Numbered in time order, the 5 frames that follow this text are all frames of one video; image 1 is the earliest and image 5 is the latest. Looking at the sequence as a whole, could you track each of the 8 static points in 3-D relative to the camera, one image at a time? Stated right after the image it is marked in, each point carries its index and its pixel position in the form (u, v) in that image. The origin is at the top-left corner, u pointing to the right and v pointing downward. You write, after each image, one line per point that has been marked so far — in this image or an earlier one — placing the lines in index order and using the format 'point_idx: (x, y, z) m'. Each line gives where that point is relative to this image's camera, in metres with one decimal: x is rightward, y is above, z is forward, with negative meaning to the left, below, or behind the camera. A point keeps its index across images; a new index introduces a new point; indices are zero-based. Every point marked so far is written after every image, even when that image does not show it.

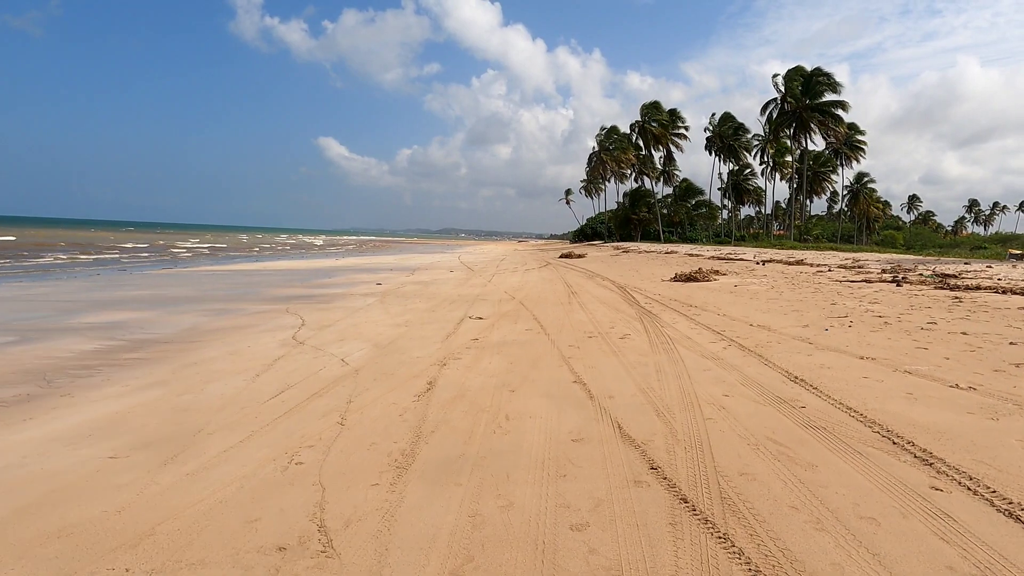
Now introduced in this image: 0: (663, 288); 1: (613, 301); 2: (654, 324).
0: (+2.8, 0.0, +12.6) m
1: (+1.7, -0.2, +11.0) m
2: (+1.7, -0.4, +8.0) m
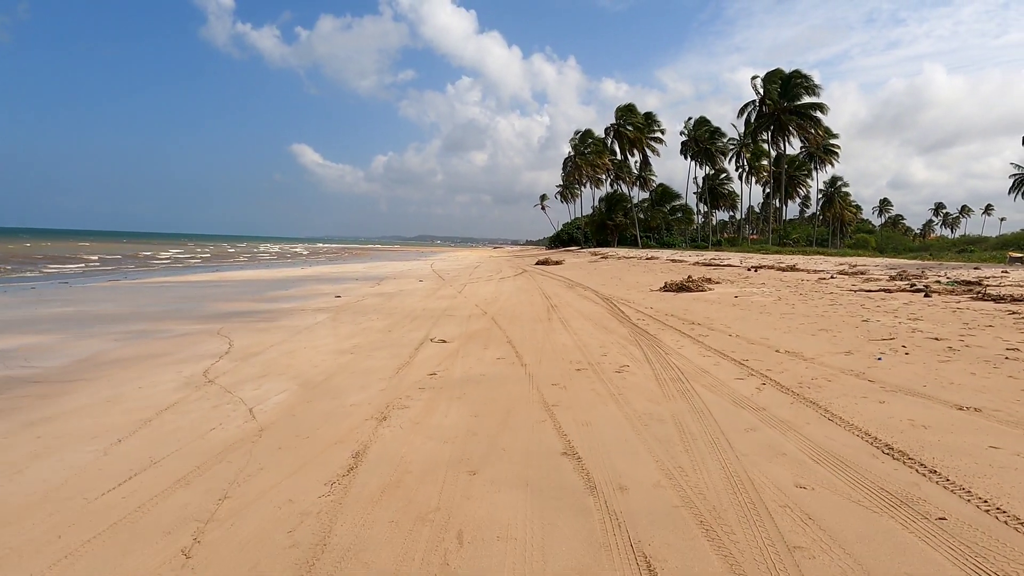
0: (+2.4, -0.2, +11.1) m
1: (+1.2, -0.4, +9.5) m
2: (+1.4, -0.6, +6.5) m
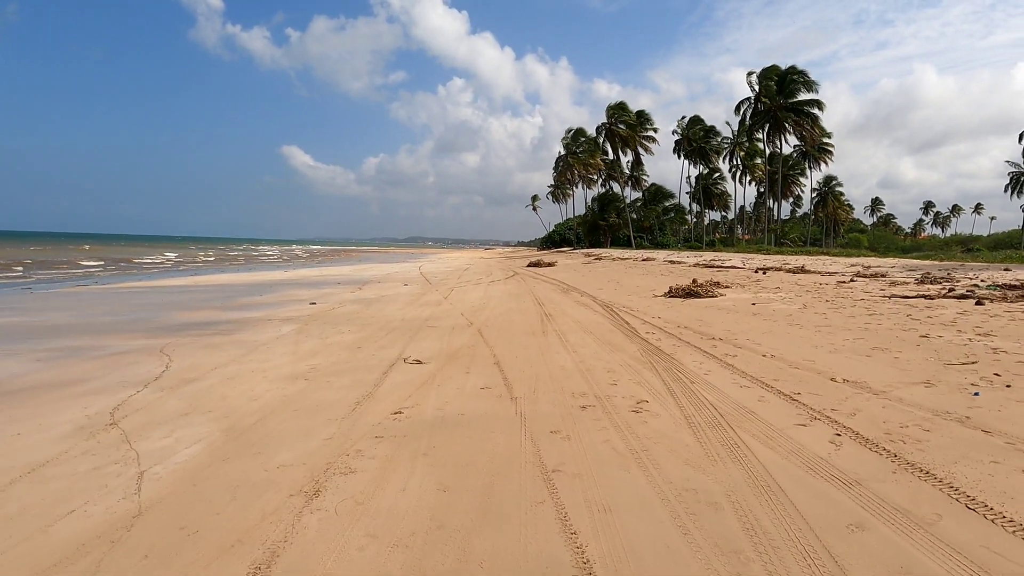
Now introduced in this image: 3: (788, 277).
0: (+2.2, -0.3, +9.9) m
1: (+1.1, -0.5, +8.3) m
2: (+1.3, -0.7, +5.3) m
3: (+5.9, +0.2, +14.2) m
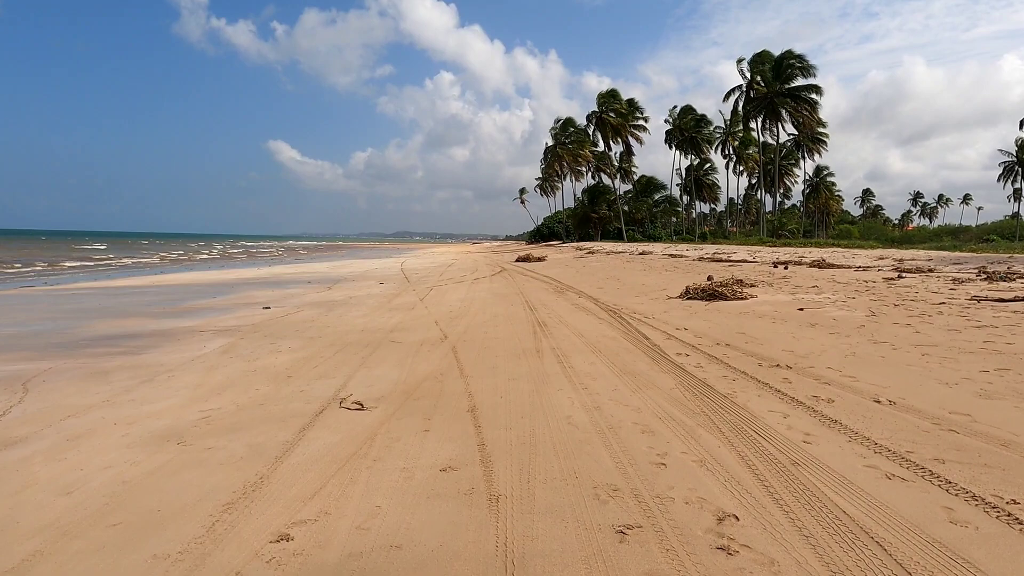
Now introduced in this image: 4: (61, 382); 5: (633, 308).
0: (+2.0, -0.3, +7.9) m
1: (+1.0, -0.6, +6.3) m
2: (+1.2, -0.8, +3.3) m
3: (+5.7, +0.3, +12.2) m
4: (-4.2, -0.9, +6.2) m
5: (+1.7, -0.3, +9.3) m
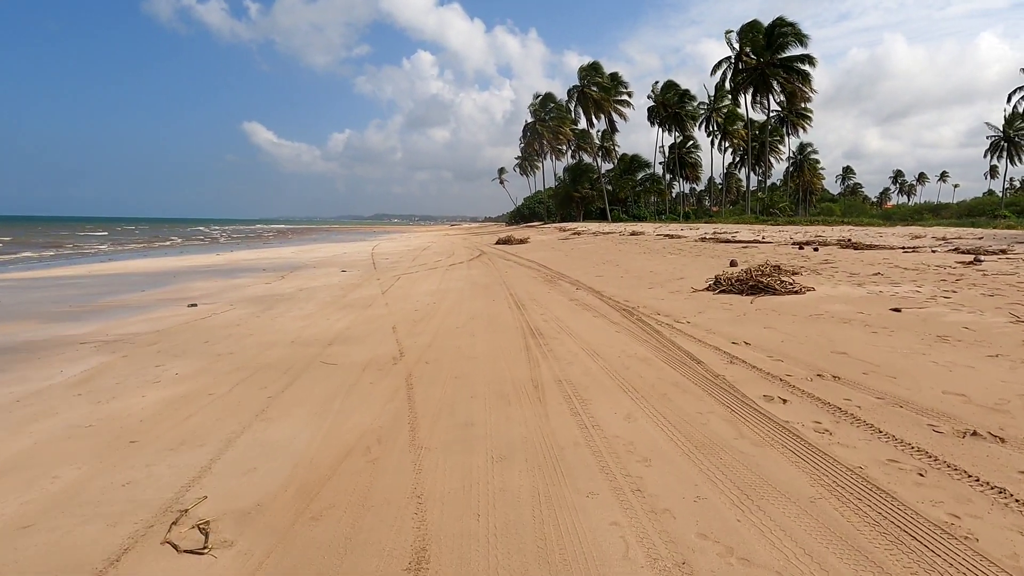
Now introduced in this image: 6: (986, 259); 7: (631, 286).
0: (+1.9, -0.3, +5.7) m
1: (+0.9, -0.6, +4.1) m
2: (+1.2, -0.8, +1.1) m
3: (+5.4, +0.5, +10.1) m
4: (-4.3, -0.9, +3.9) m
5: (+1.5, -0.2, +7.1) m
6: (+6.2, +0.4, +8.7) m
7: (+1.6, 0.0, +9.1) m
